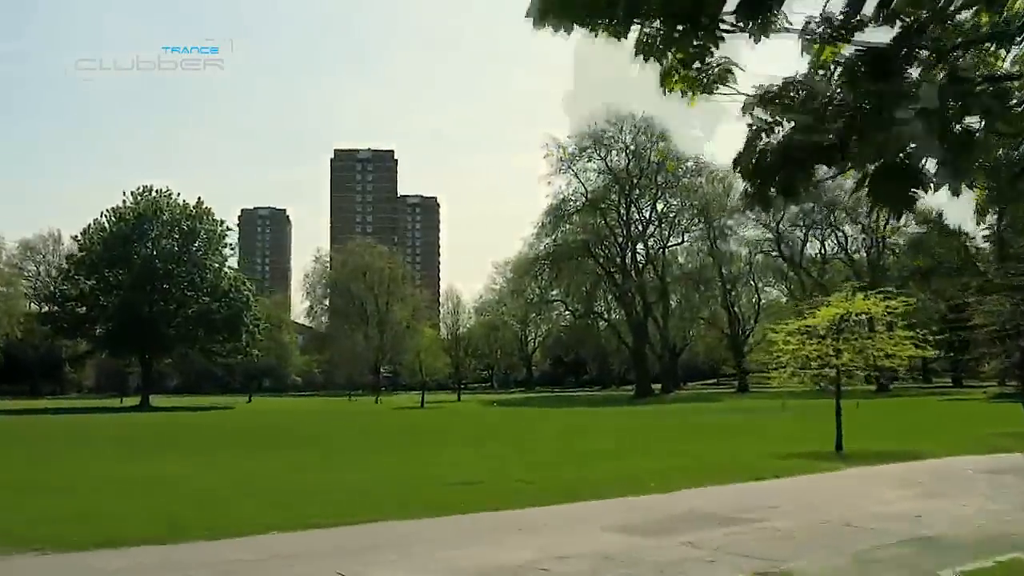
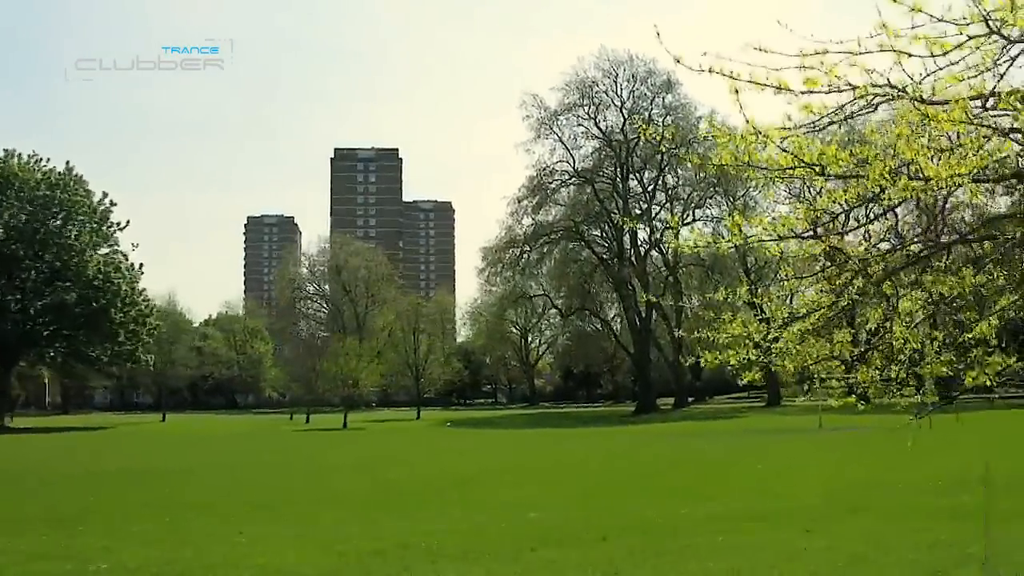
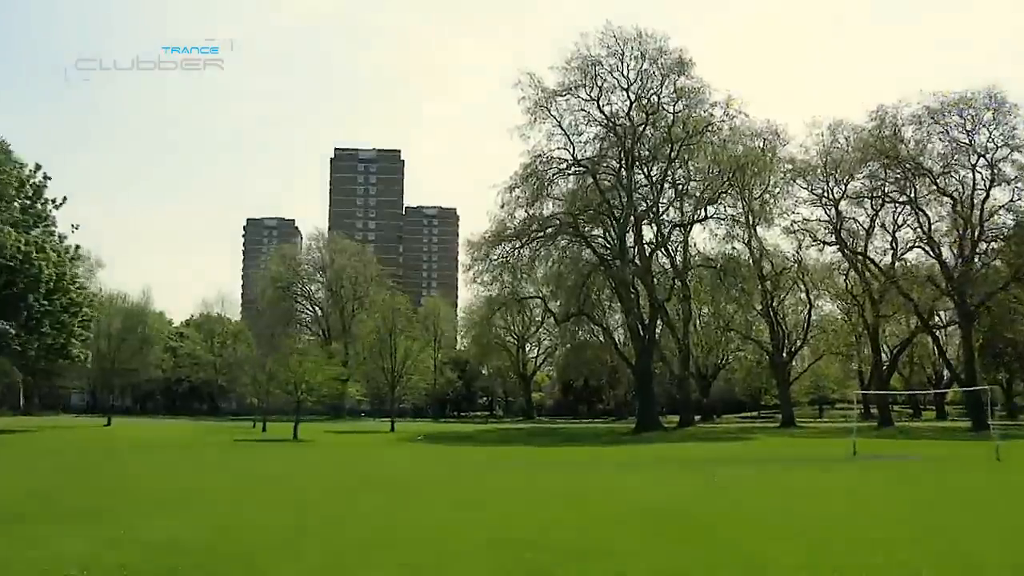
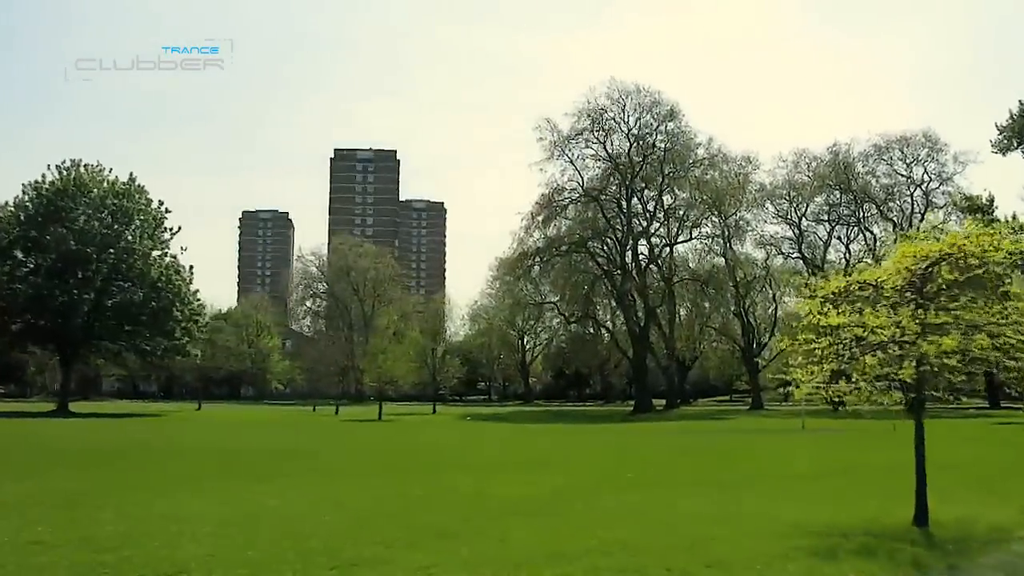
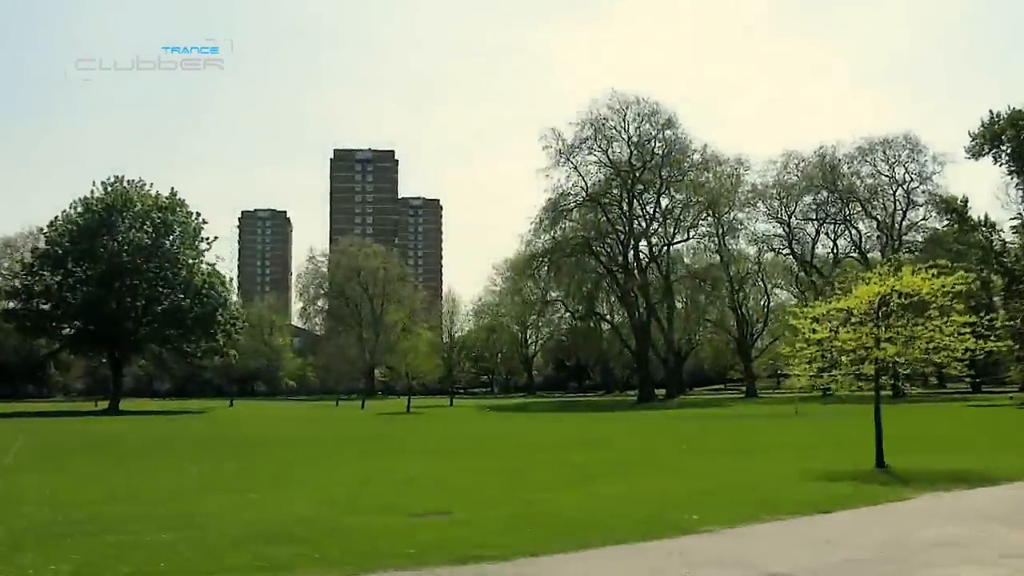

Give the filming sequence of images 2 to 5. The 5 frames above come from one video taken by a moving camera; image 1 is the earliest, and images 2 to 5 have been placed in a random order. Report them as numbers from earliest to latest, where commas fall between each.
5, 4, 2, 3
